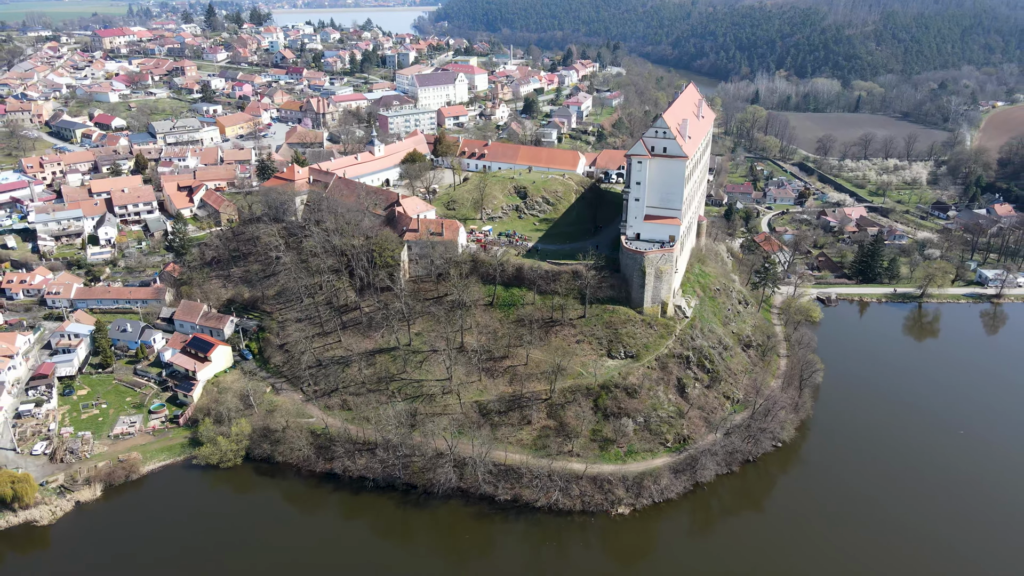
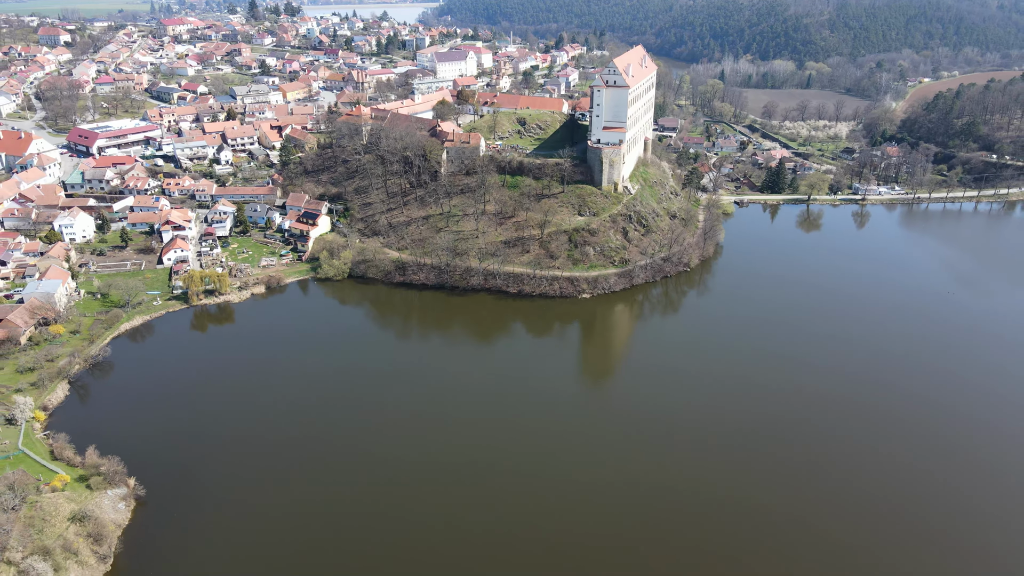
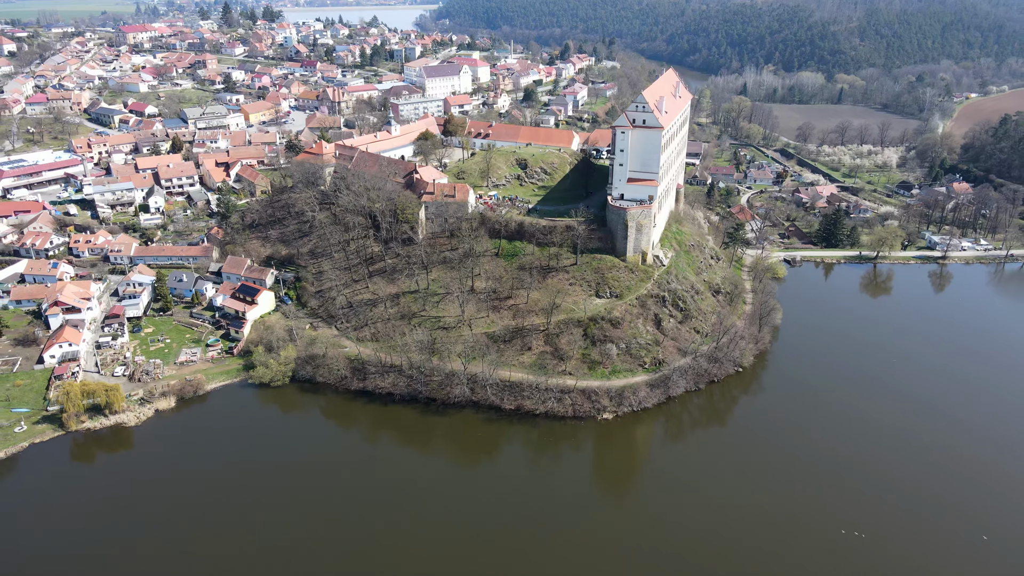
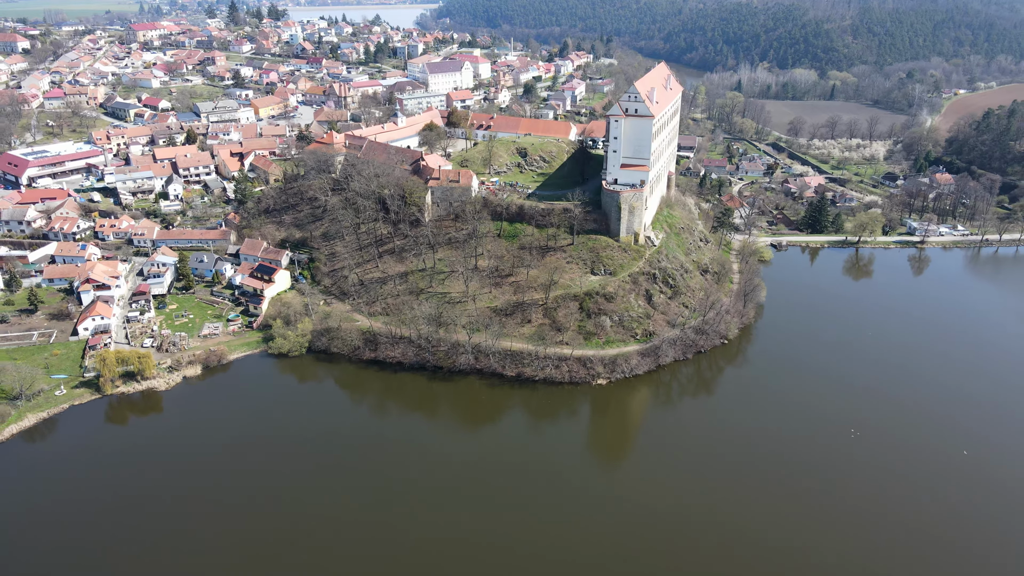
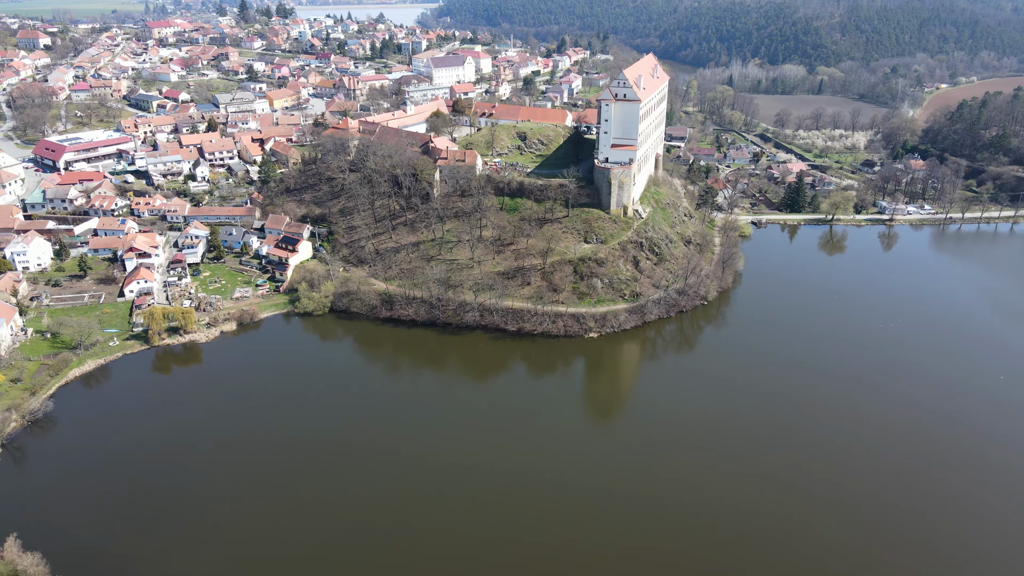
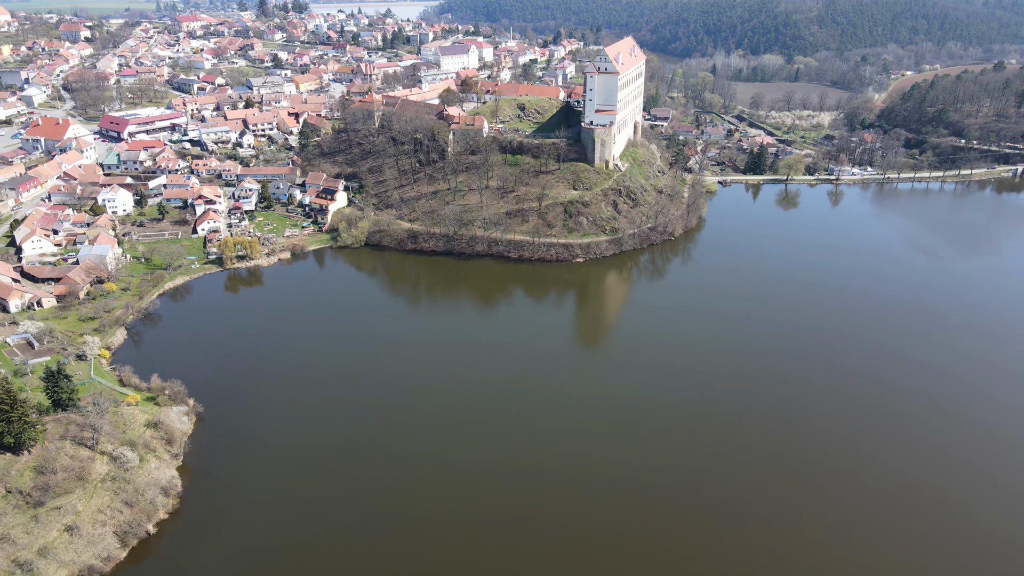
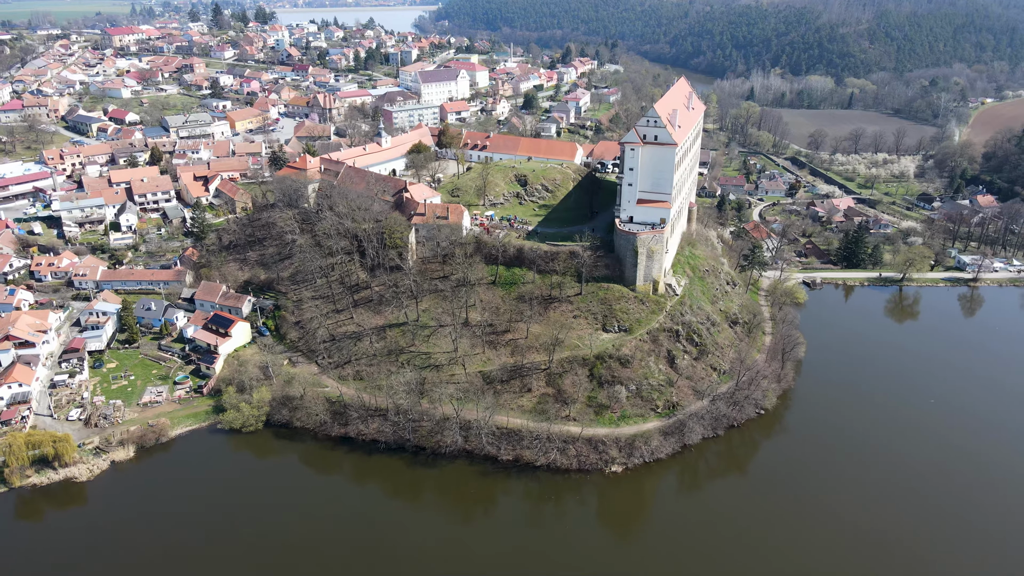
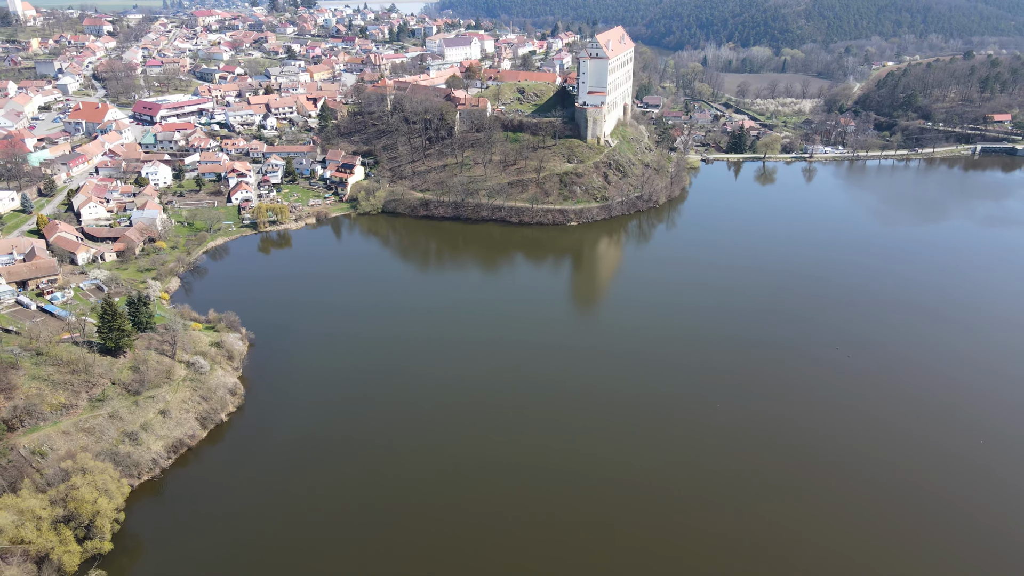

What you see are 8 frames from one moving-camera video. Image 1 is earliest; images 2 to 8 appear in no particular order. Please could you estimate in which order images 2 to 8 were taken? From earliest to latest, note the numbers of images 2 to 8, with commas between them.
7, 3, 4, 5, 2, 6, 8
